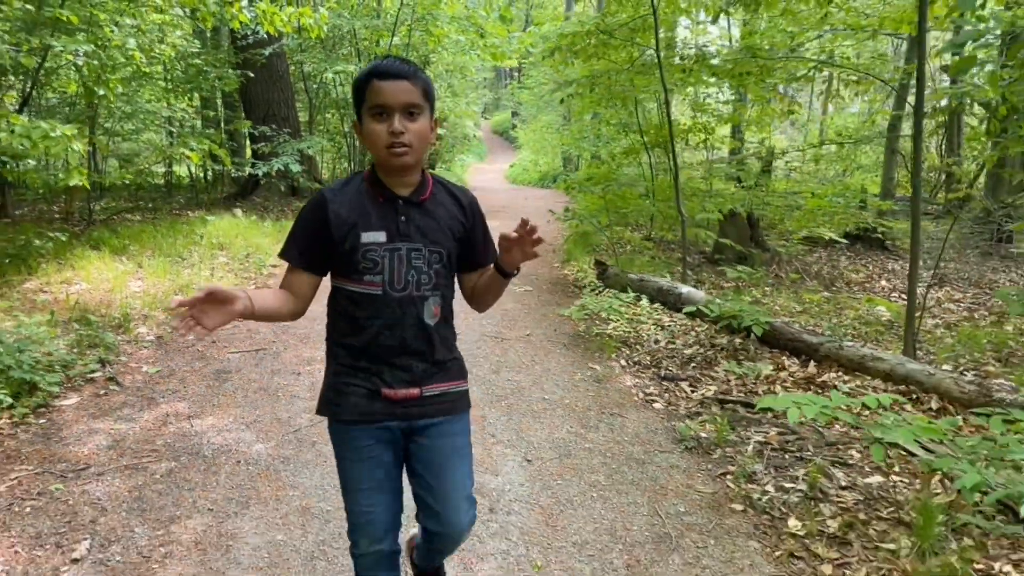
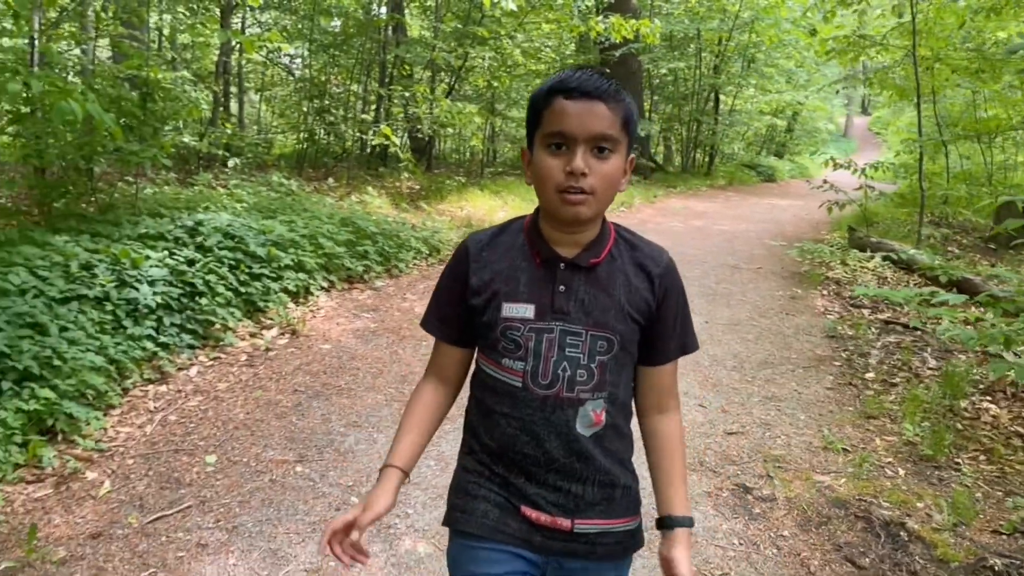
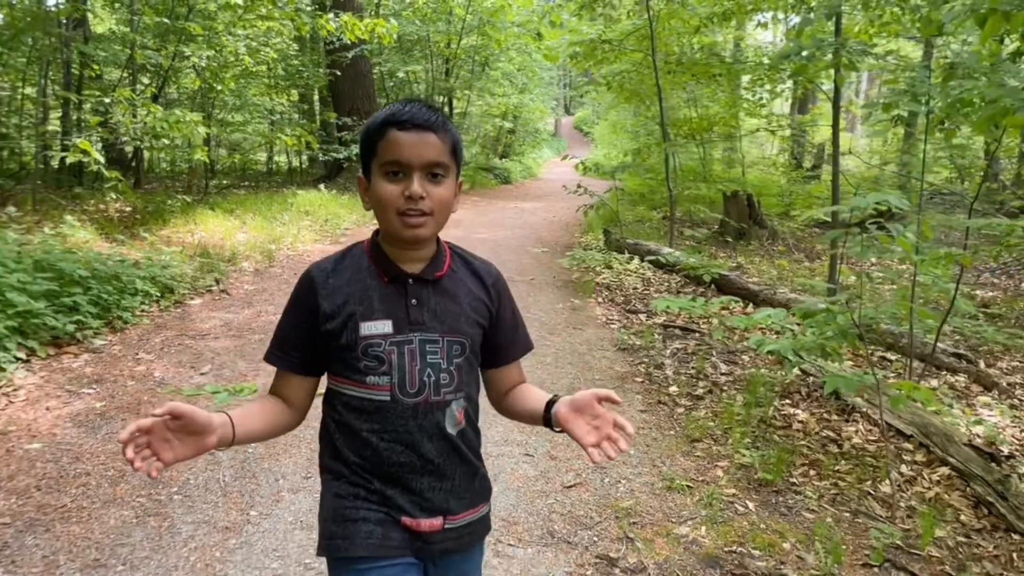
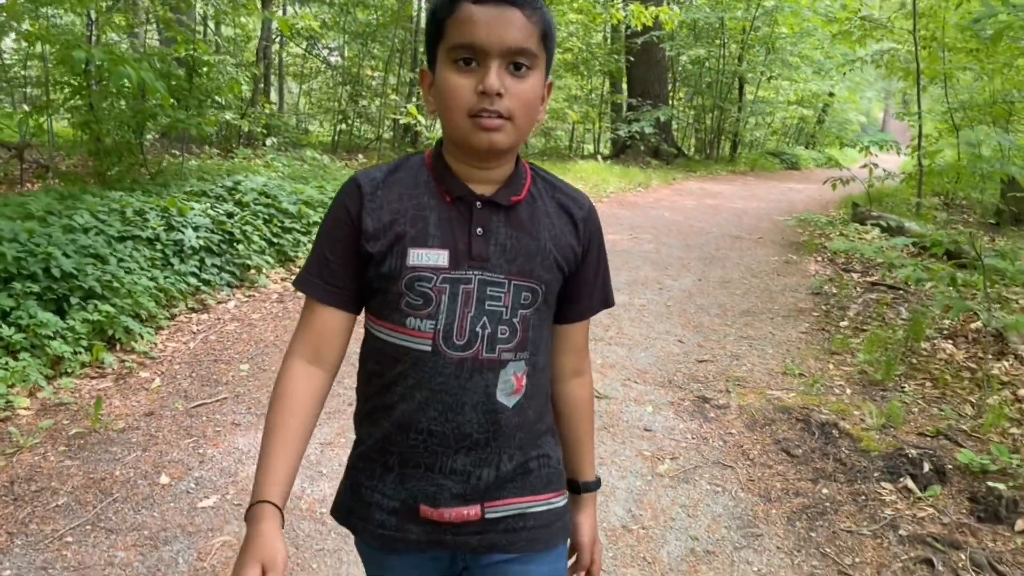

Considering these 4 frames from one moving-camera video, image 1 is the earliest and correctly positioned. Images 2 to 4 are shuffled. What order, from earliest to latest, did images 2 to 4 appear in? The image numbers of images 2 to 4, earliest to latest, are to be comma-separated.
3, 2, 4
